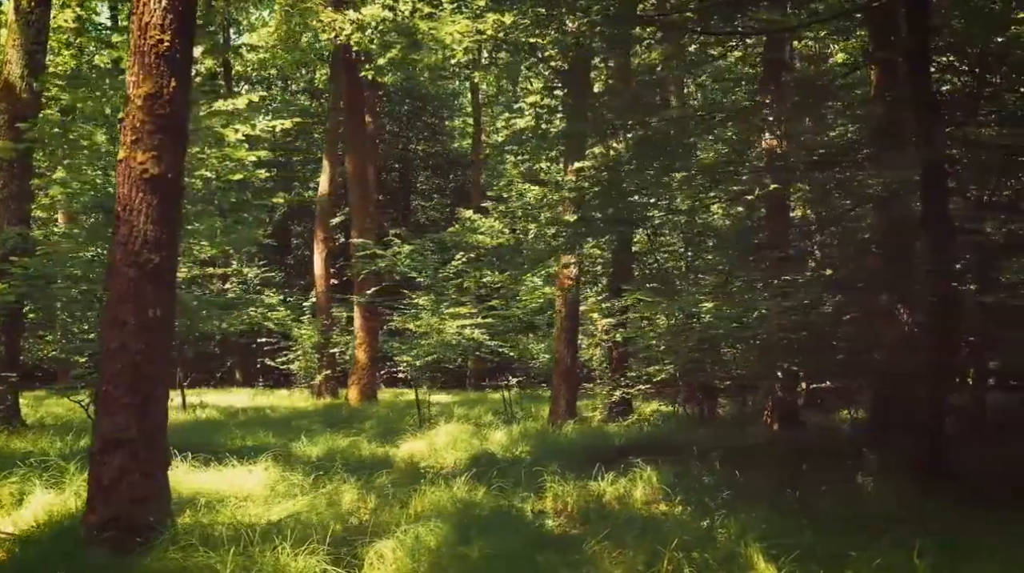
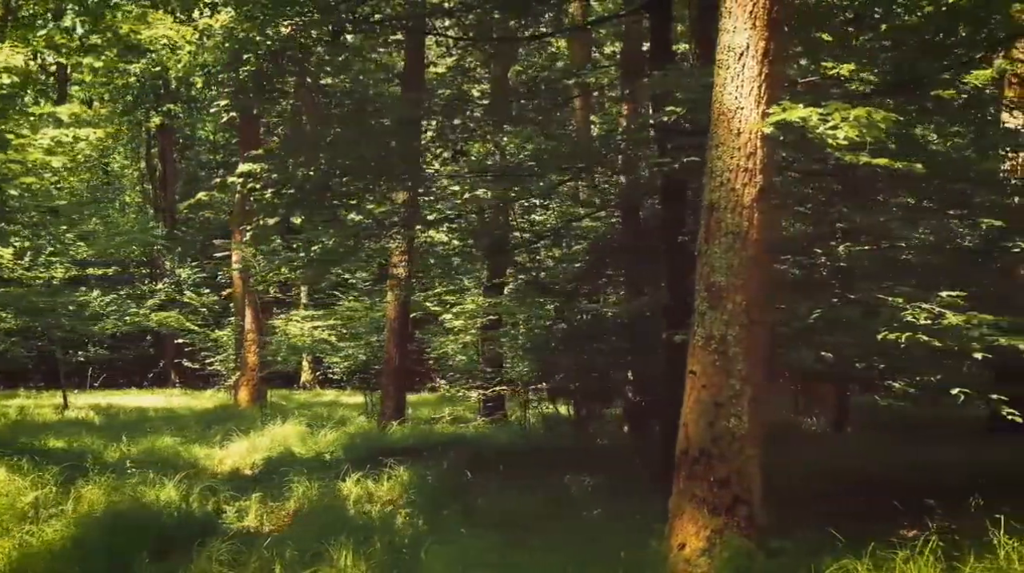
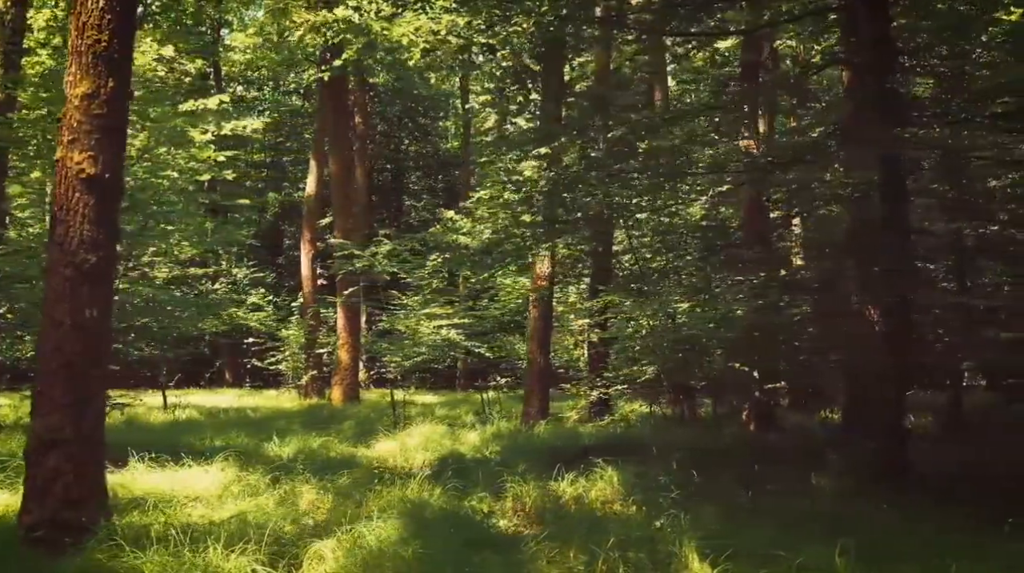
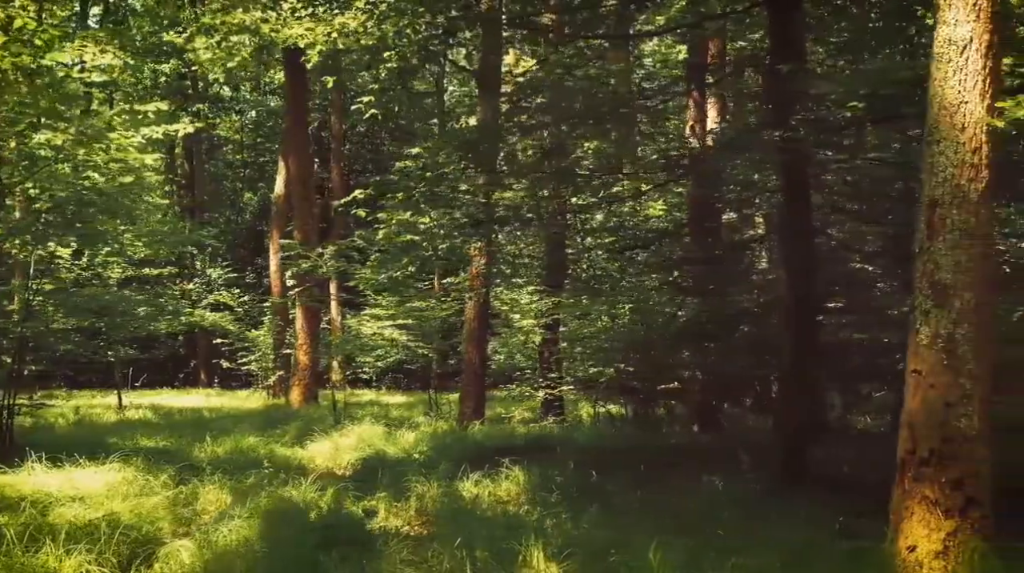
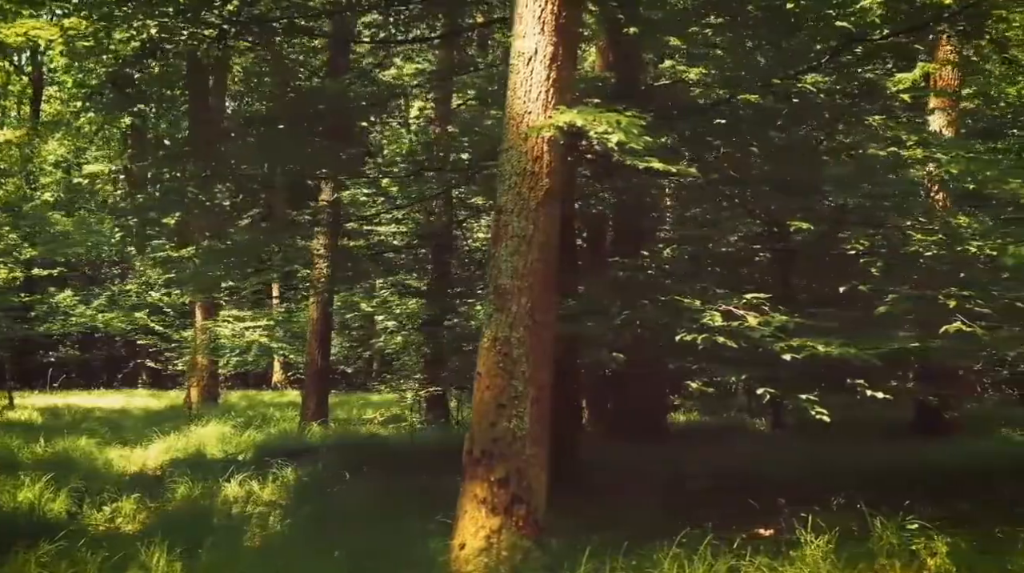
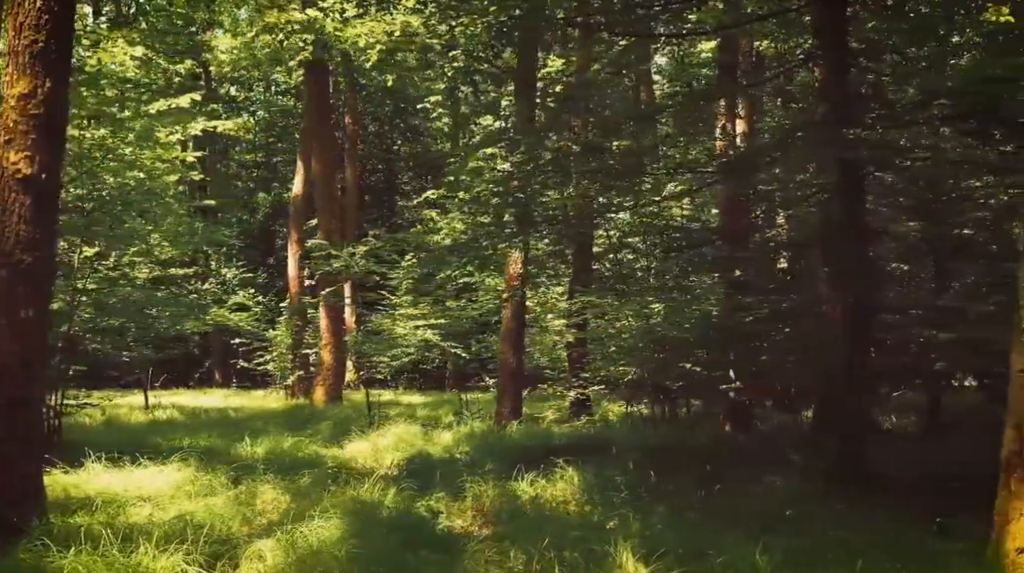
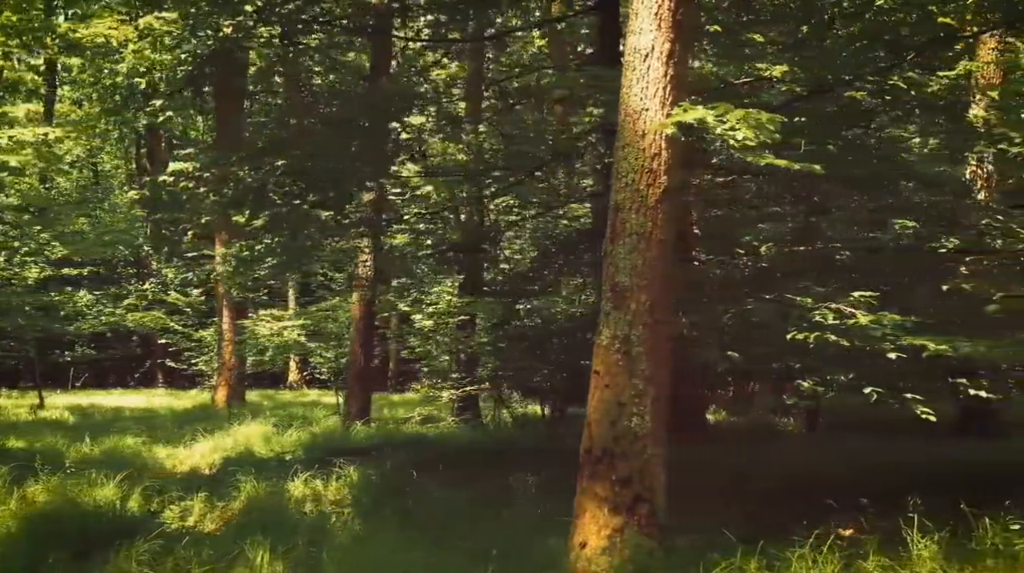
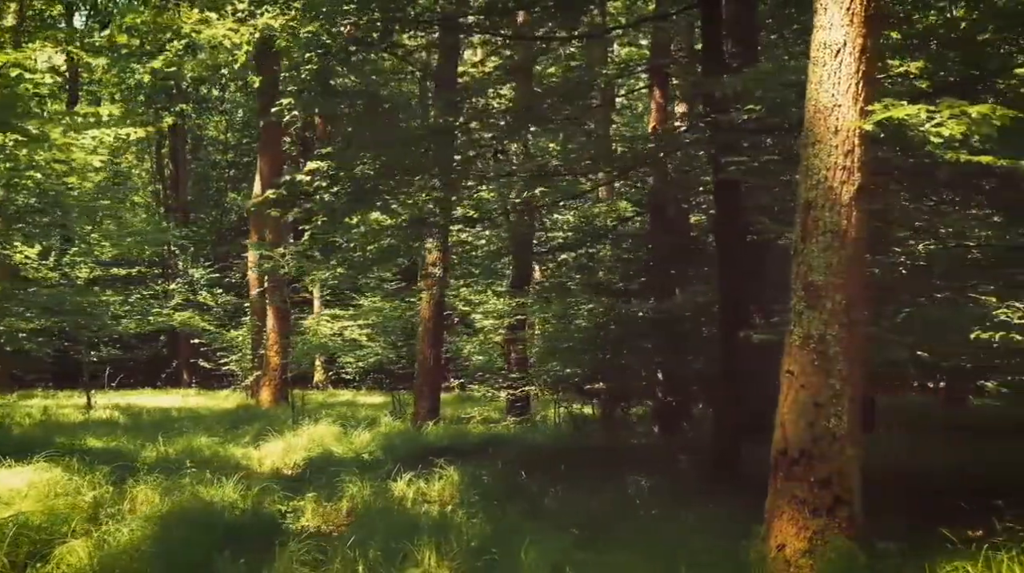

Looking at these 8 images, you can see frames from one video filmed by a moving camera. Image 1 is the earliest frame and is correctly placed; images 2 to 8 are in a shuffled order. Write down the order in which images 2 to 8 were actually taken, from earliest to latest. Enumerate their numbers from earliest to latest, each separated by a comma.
3, 6, 4, 8, 2, 7, 5
